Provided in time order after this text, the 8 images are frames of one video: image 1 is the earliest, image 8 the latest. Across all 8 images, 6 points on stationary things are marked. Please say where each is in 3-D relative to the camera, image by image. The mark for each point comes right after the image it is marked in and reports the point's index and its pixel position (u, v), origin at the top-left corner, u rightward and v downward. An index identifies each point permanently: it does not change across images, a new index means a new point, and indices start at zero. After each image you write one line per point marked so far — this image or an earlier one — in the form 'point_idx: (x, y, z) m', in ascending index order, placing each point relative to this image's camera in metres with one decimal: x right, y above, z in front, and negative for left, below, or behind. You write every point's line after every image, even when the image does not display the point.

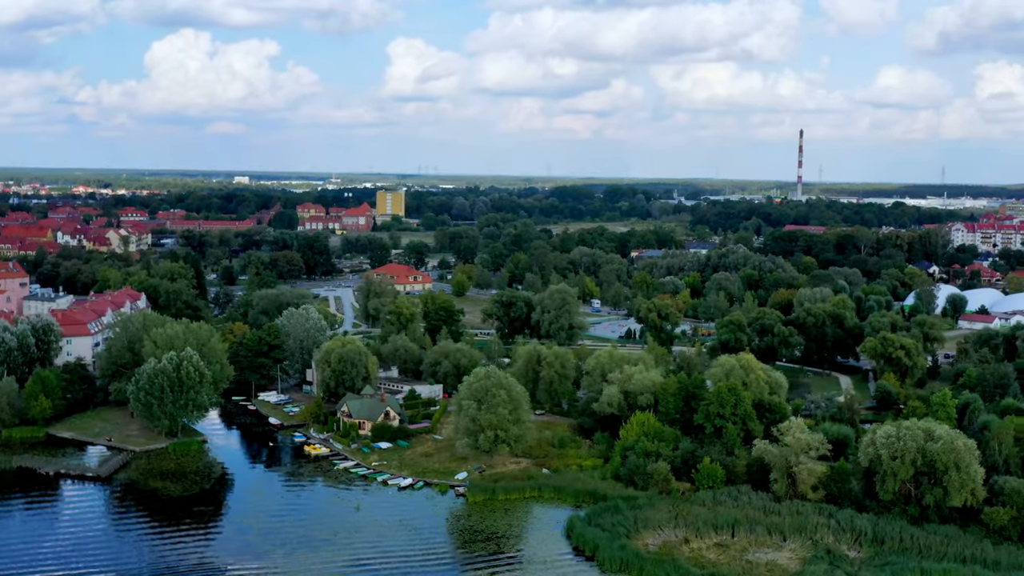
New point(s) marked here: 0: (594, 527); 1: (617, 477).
0: (+1.3, -3.7, +17.3) m
1: (+1.9, -3.4, +19.7) m
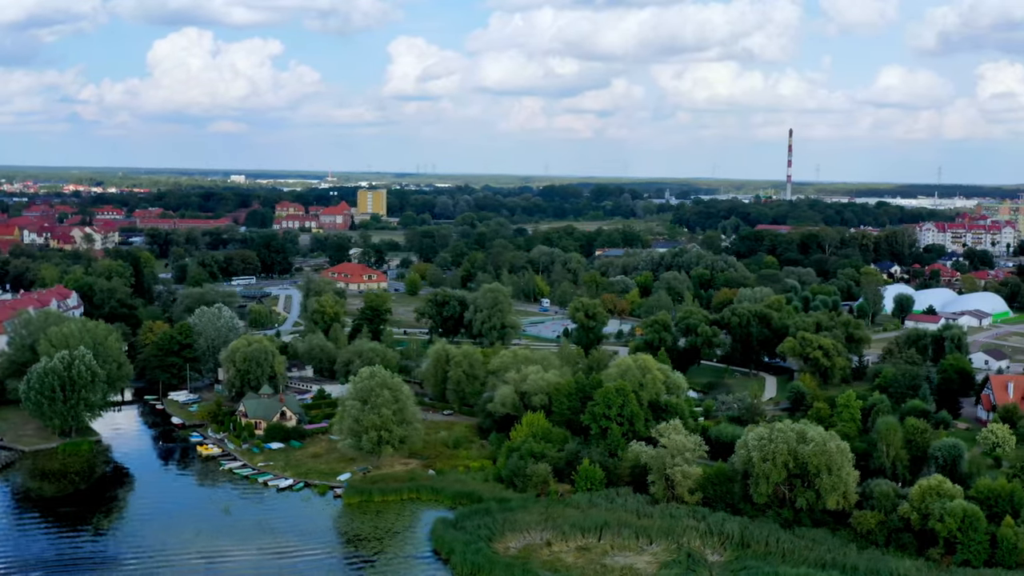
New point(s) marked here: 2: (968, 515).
0: (-0.8, -3.7, +17.0) m
1: (-0.2, -3.3, +19.4) m
2: (+6.5, -3.2, +15.8) m
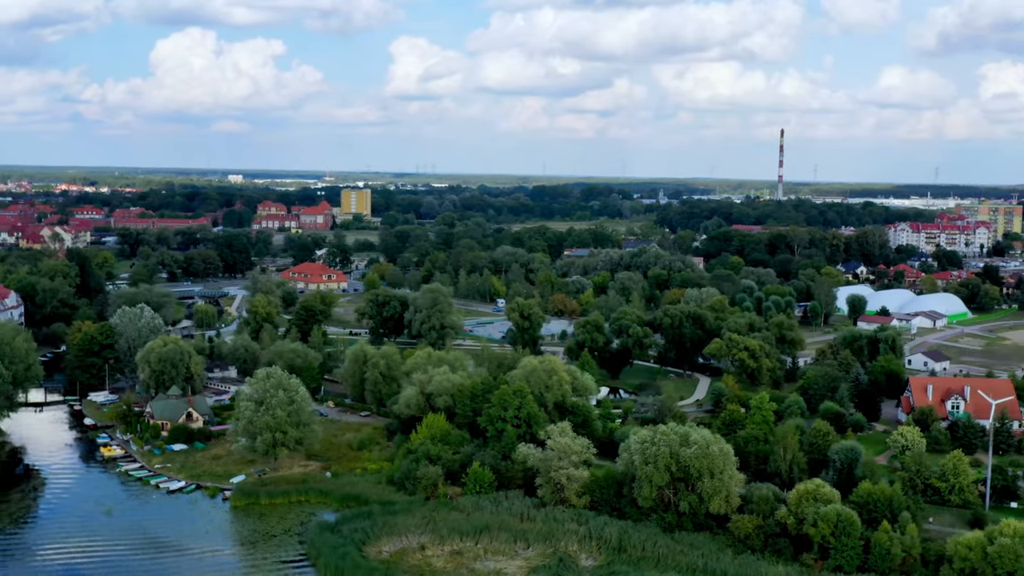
0: (-2.7, -3.7, +16.8) m
1: (-2.1, -3.4, +19.2) m
2: (+4.6, -3.3, +15.5) m
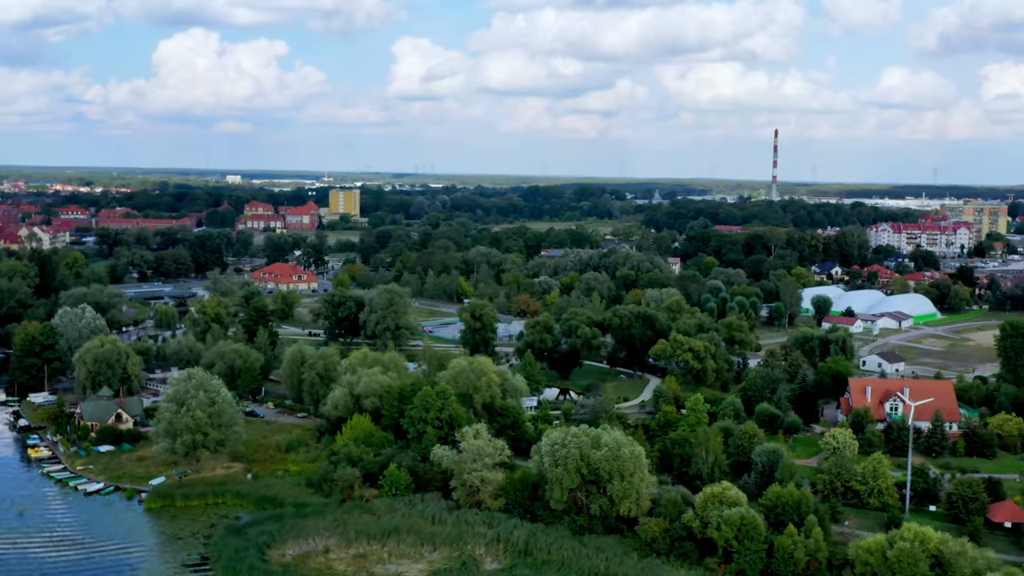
0: (-4.1, -3.7, +16.6) m
1: (-3.5, -3.4, +19.0) m
2: (+3.2, -3.3, +15.3) m
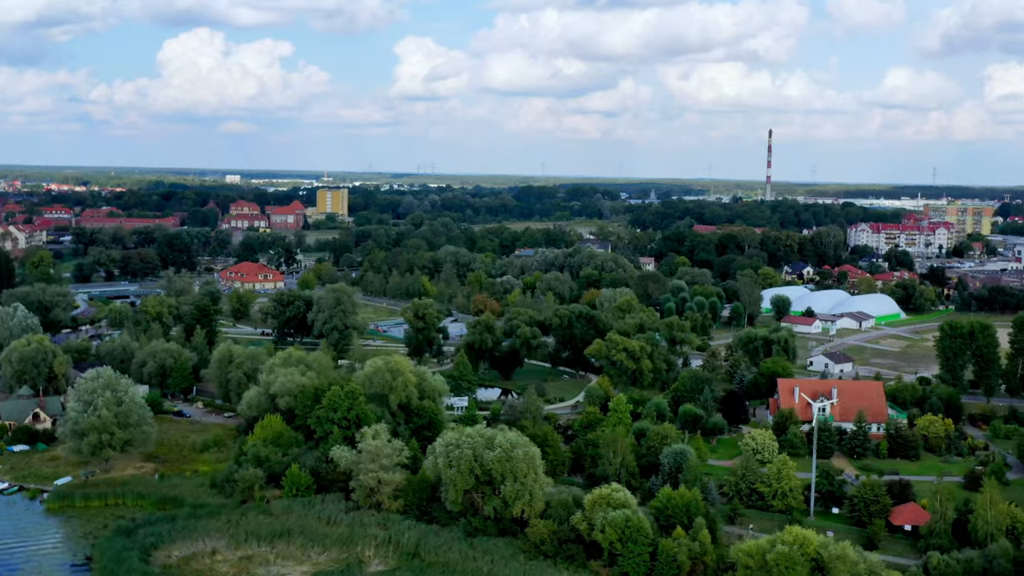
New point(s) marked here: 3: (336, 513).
0: (-5.7, -3.7, +16.4) m
1: (-5.1, -3.3, +18.8) m
2: (+1.6, -3.2, +15.1) m
3: (-2.8, -3.5, +17.3) m
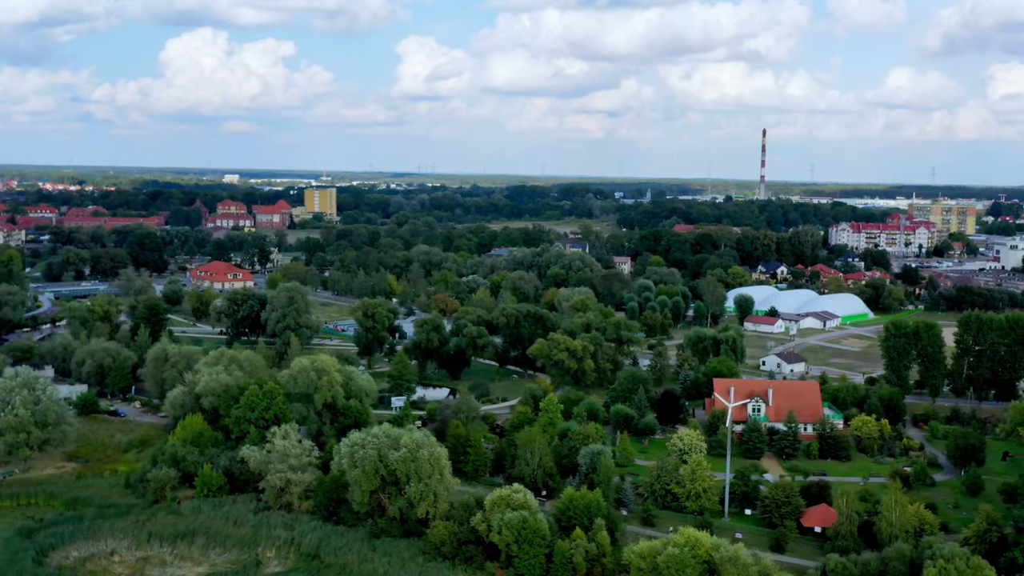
0: (-7.1, -3.7, +16.3) m
1: (-6.5, -3.3, +18.7) m
2: (+0.2, -3.2, +15.0) m
3: (-4.2, -3.5, +17.2) m
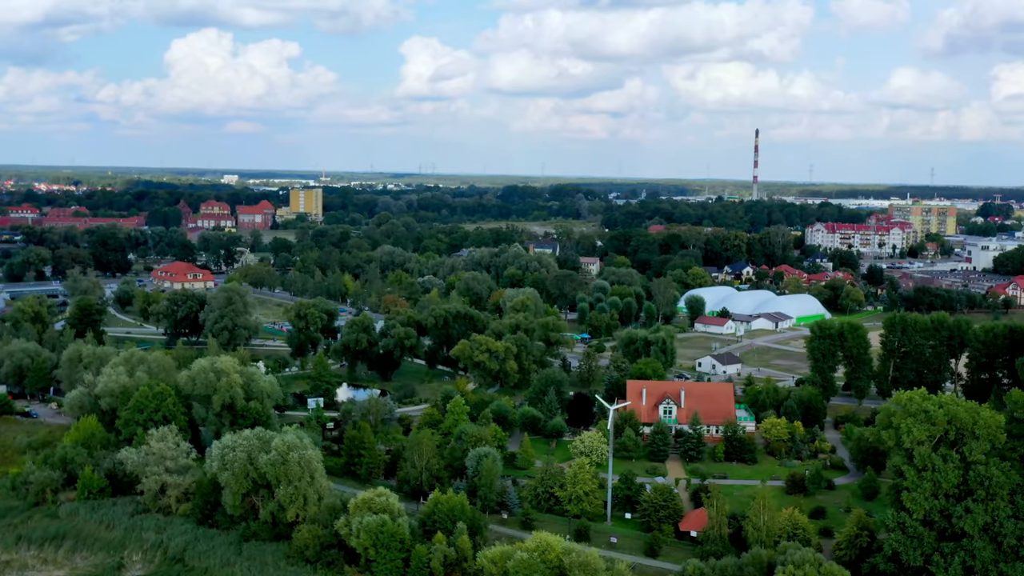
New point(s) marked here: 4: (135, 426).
0: (-9.0, -3.7, +16.1) m
1: (-8.4, -3.3, +18.5) m
2: (-1.7, -3.2, +14.8) m
3: (-6.1, -3.5, +17.0) m
4: (-6.5, -2.4, +19.0) m
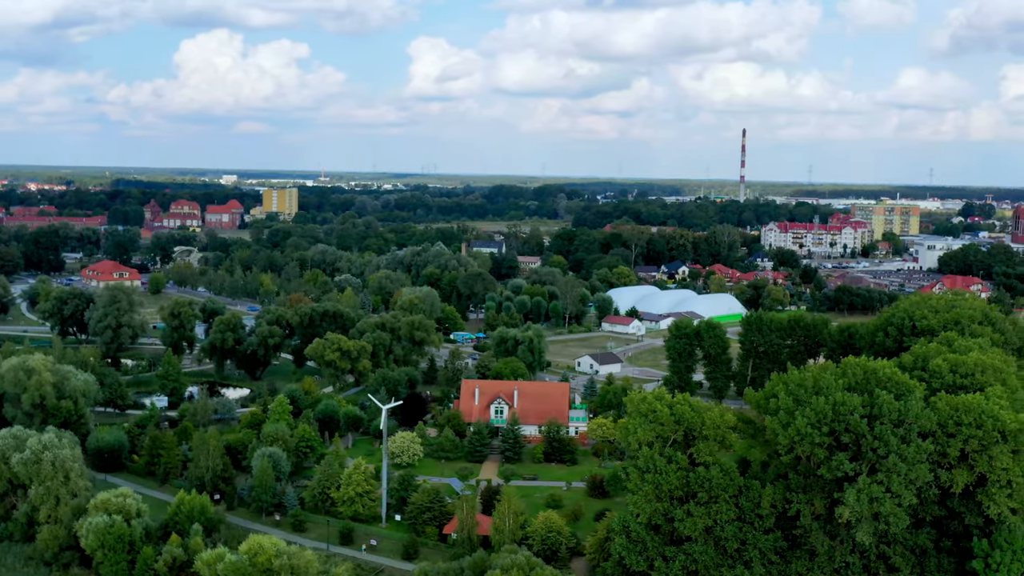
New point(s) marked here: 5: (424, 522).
0: (-12.5, -3.6, +15.9) m
1: (-11.8, -3.3, +18.3) m
2: (-5.2, -3.2, +14.4) m
3: (-9.5, -3.5, +16.7) m
4: (-10.0, -2.3, +18.8) m
5: (-1.3, -3.4, +16.1) m
